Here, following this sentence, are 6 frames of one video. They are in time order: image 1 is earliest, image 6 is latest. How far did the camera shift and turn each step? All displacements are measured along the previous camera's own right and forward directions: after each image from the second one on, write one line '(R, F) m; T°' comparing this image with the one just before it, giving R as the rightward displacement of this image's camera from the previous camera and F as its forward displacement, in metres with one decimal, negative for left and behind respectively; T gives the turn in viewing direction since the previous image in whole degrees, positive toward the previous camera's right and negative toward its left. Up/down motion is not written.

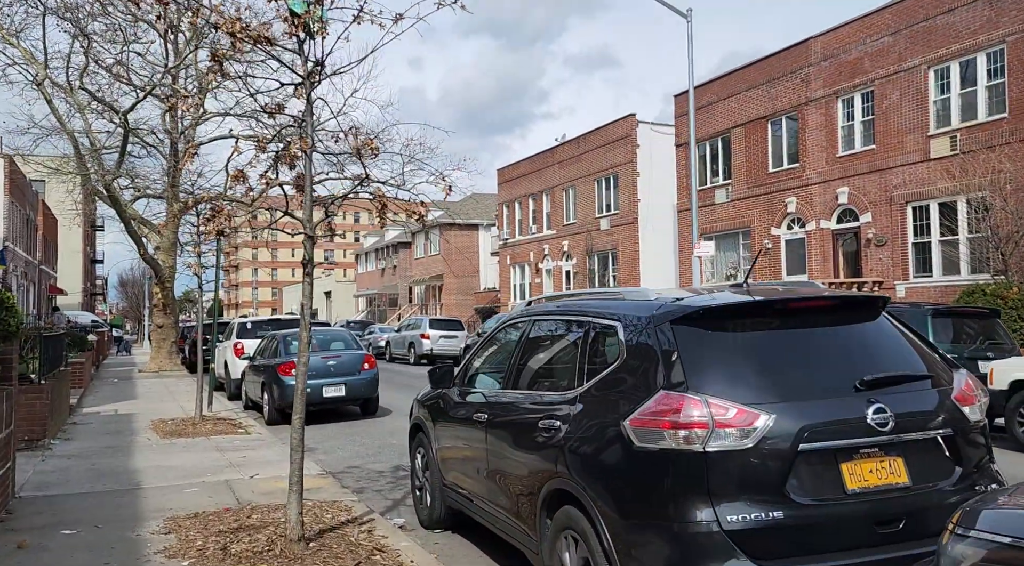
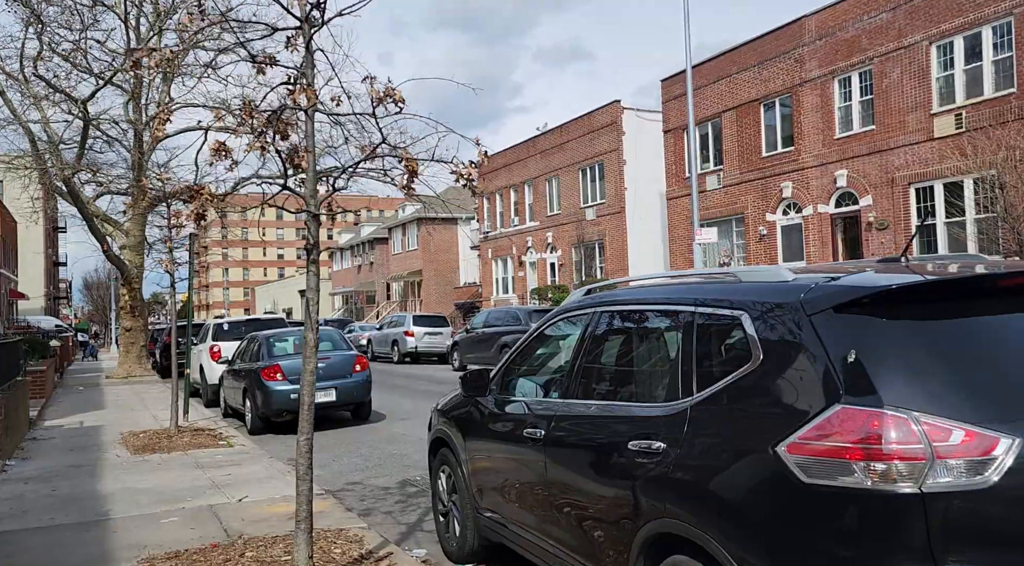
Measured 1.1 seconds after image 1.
(-0.4, +1.0) m; +2°
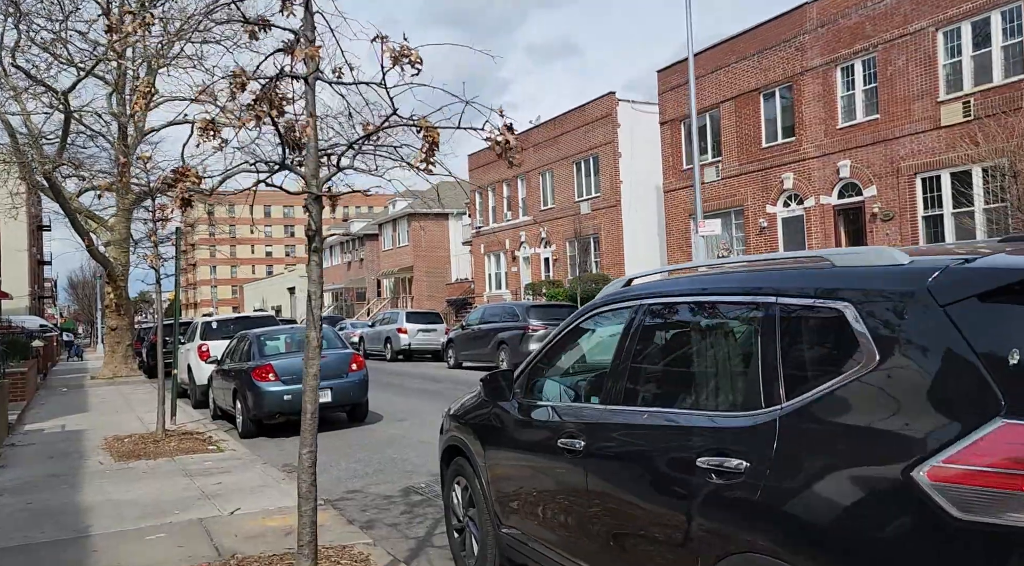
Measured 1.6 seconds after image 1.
(-0.2, +0.5) m; +1°
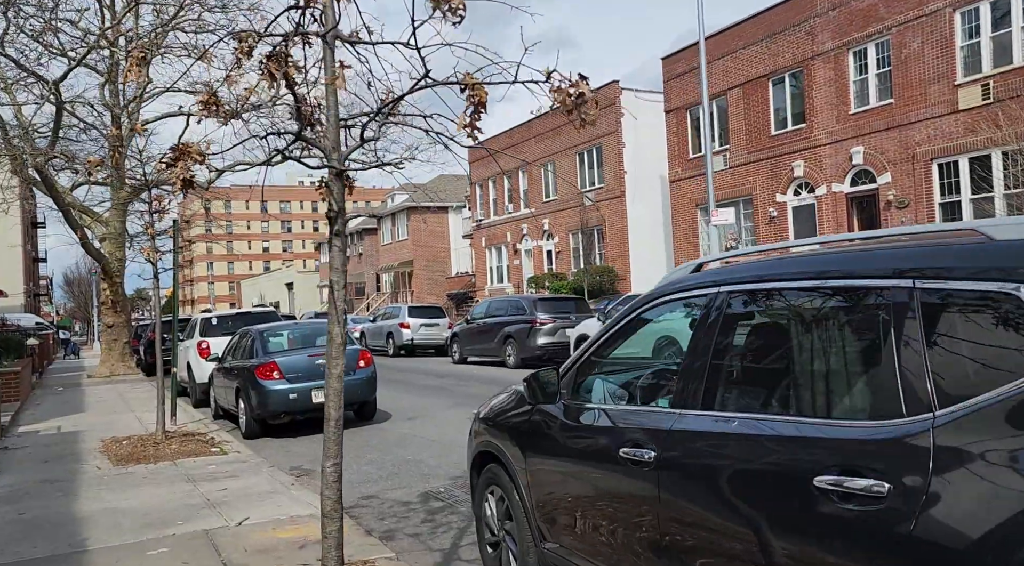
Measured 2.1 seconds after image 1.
(-0.2, +0.5) m; 0°
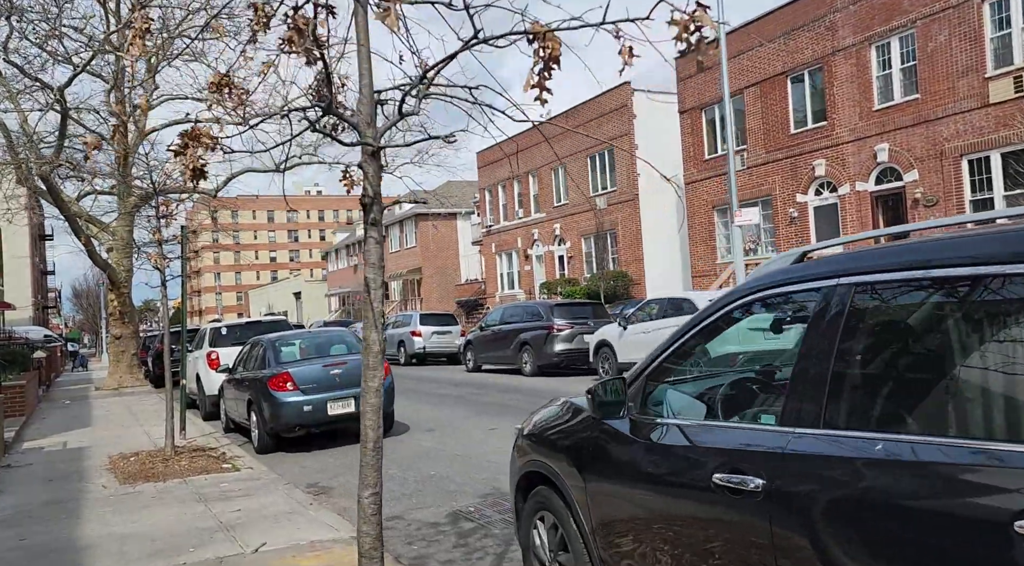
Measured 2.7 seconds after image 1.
(-0.2, +0.5) m; 0°
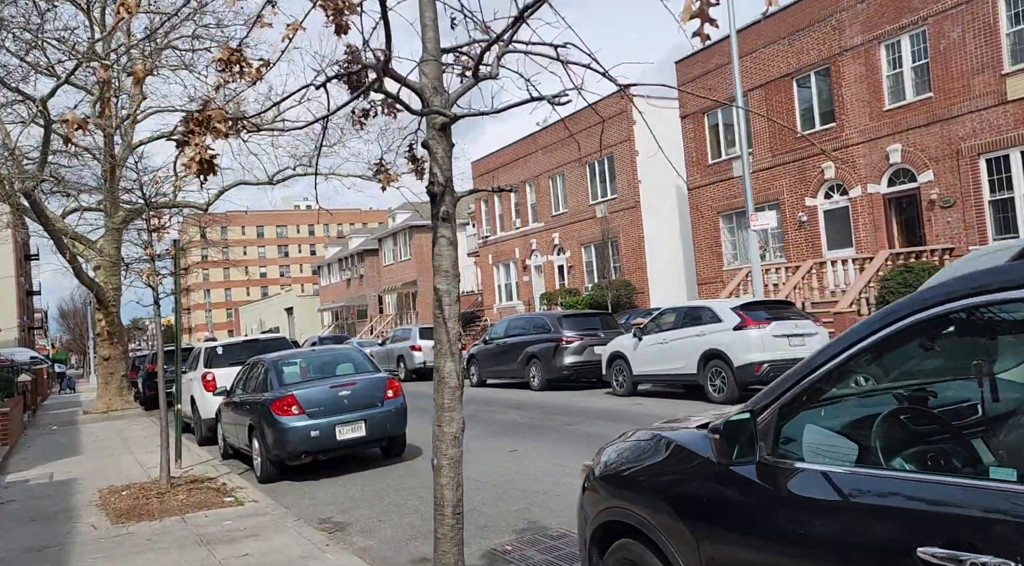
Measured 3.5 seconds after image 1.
(-0.3, +0.7) m; +1°
